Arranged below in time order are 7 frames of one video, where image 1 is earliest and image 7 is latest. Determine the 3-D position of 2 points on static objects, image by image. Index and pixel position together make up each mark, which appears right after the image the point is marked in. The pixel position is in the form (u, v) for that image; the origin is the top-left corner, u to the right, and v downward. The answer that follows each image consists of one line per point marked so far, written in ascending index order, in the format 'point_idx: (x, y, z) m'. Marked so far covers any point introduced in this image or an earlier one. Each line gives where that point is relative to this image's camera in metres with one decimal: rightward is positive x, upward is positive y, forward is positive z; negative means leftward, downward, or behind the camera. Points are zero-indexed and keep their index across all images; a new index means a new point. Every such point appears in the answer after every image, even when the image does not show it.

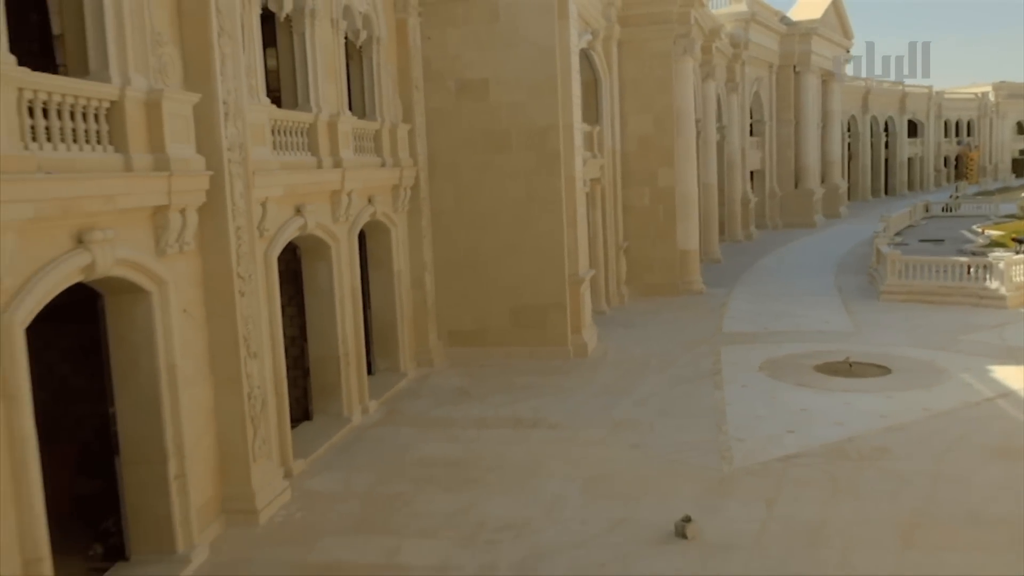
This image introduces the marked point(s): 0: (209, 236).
0: (-2.8, +0.5, +7.9) m
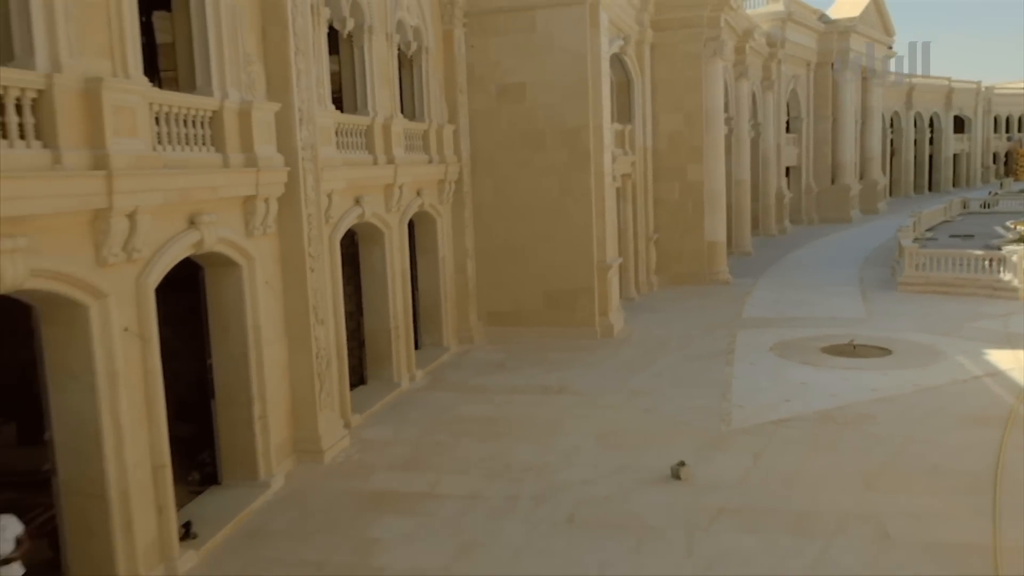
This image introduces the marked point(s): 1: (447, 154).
0: (-2.5, +0.7, +9.5) m
1: (-1.1, +2.3, +14.8) m
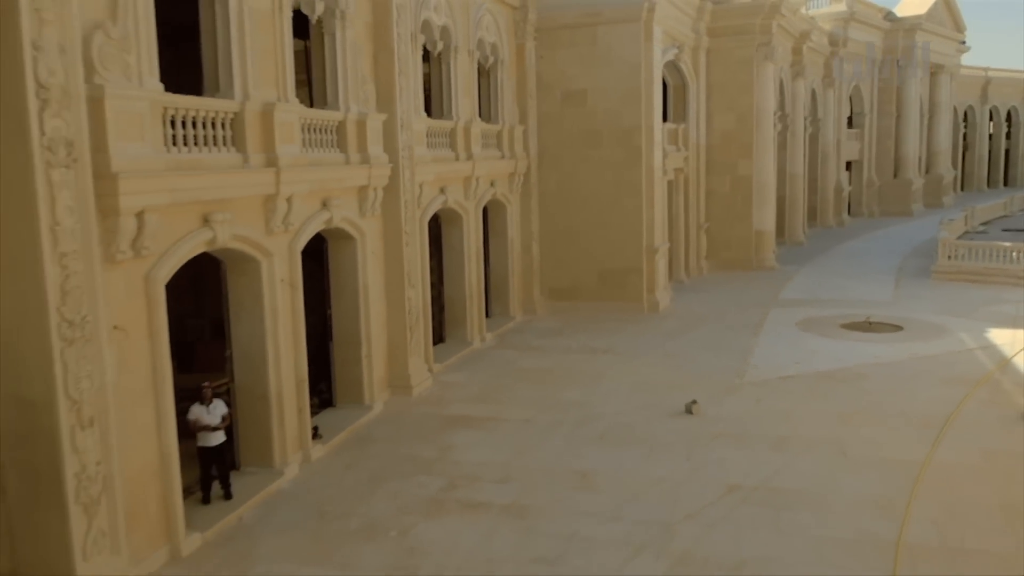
0: (-1.7, +1.2, +12.2) m
1: (+0.1, +2.8, +17.4) m
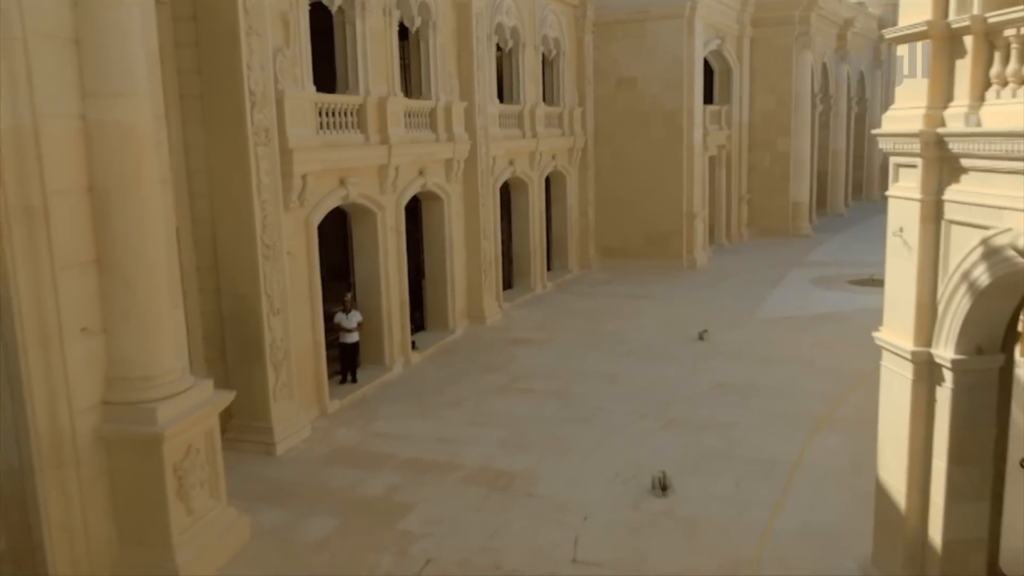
0: (-0.8, +2.1, +15.4) m
1: (+1.5, +3.8, +20.3) m
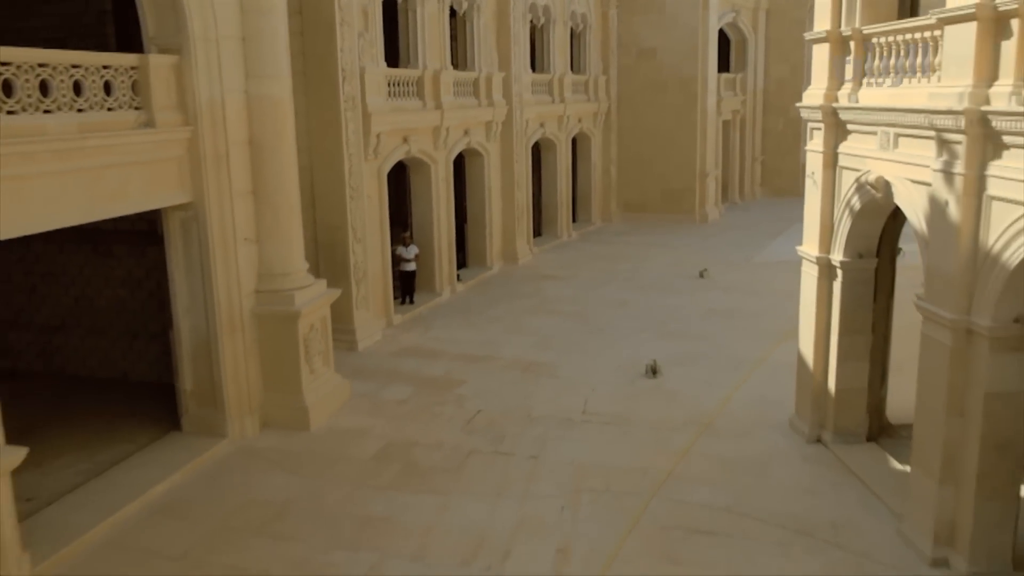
0: (-0.1, +3.2, +18.0) m
1: (+2.4, +5.2, +22.8) m
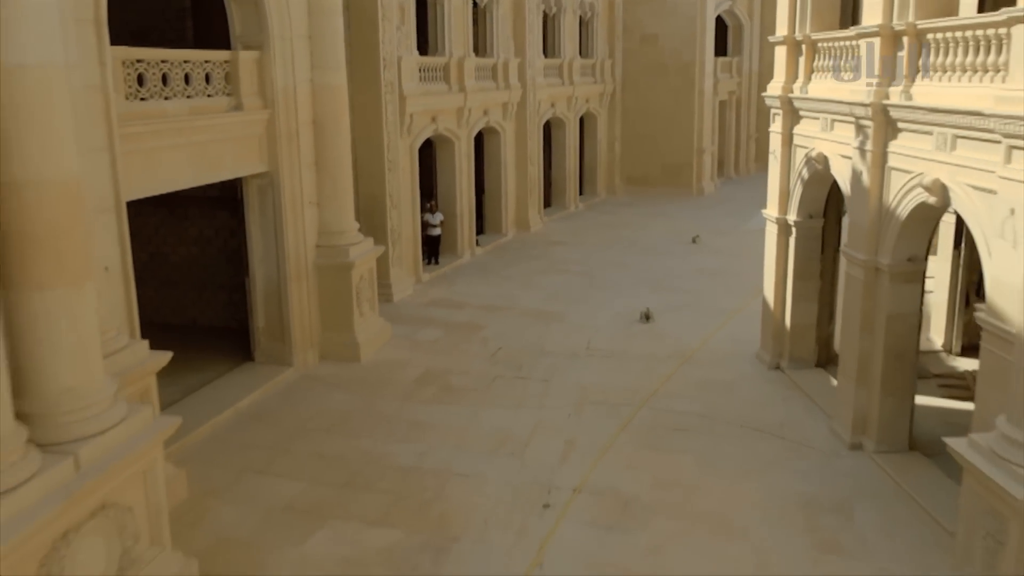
0: (+0.2, +4.0, +19.8) m
1: (+2.7, +6.1, +24.6) m
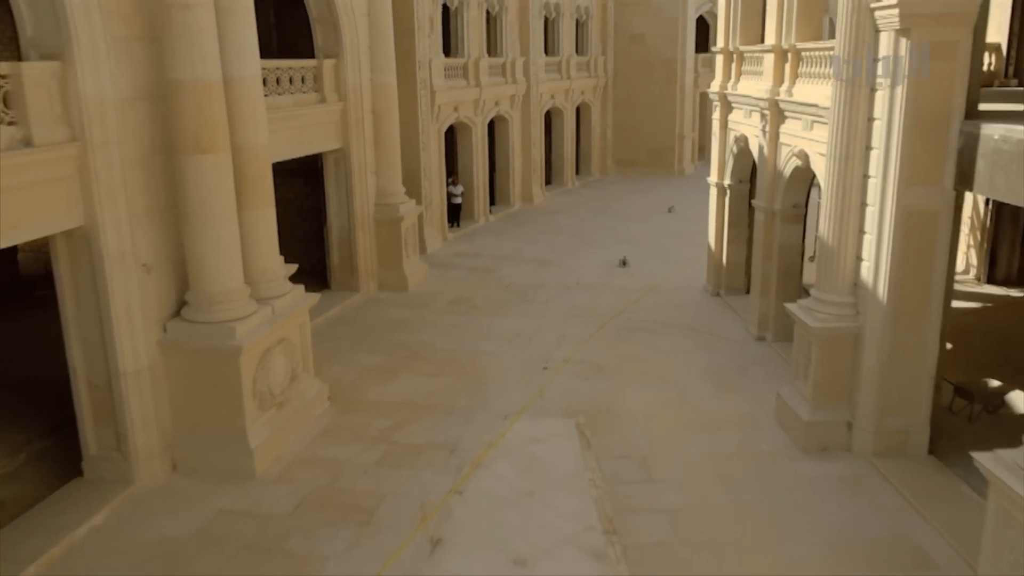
0: (+0.4, +5.1, +23.6) m
1: (+2.9, +7.2, +28.2) m
